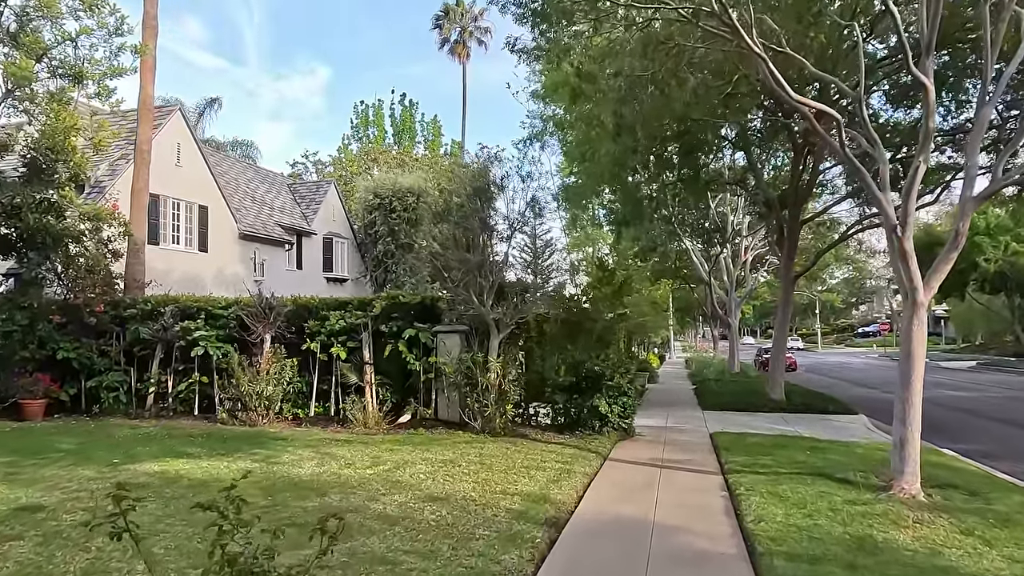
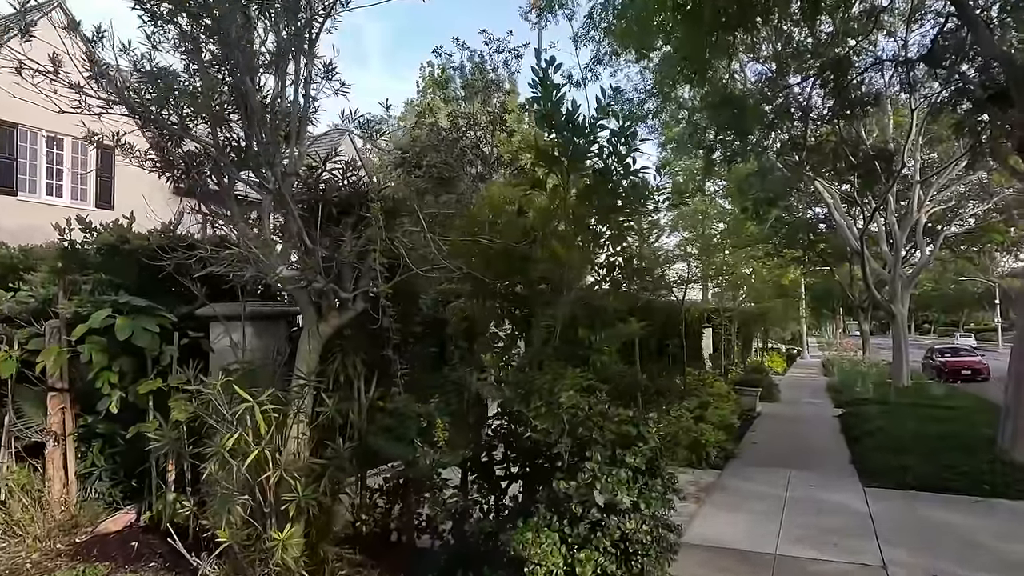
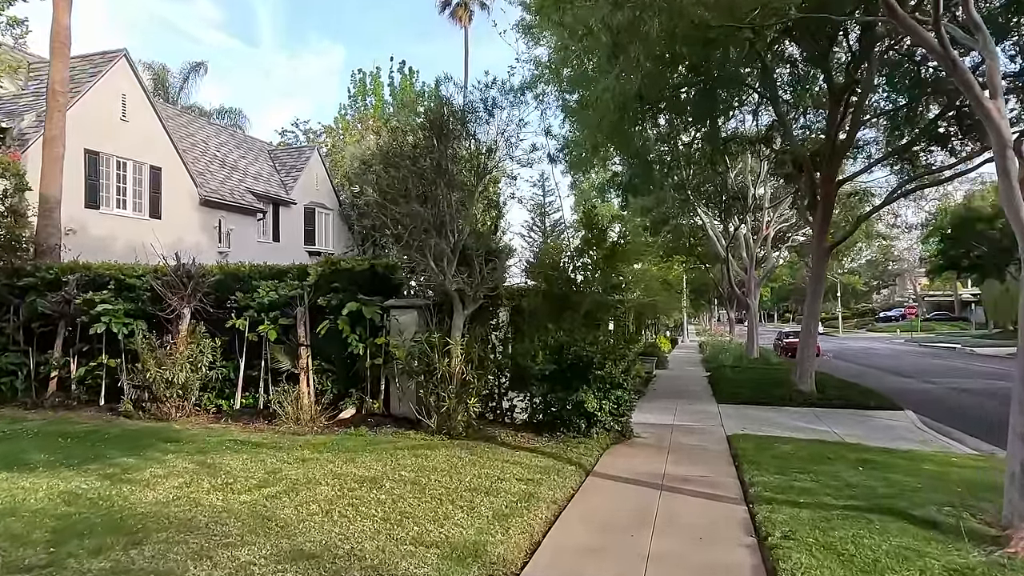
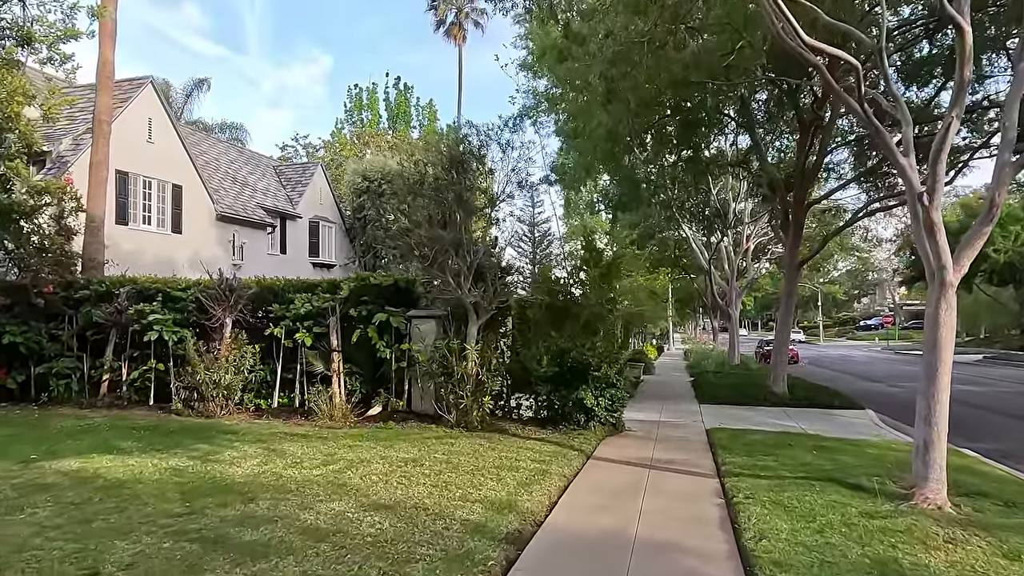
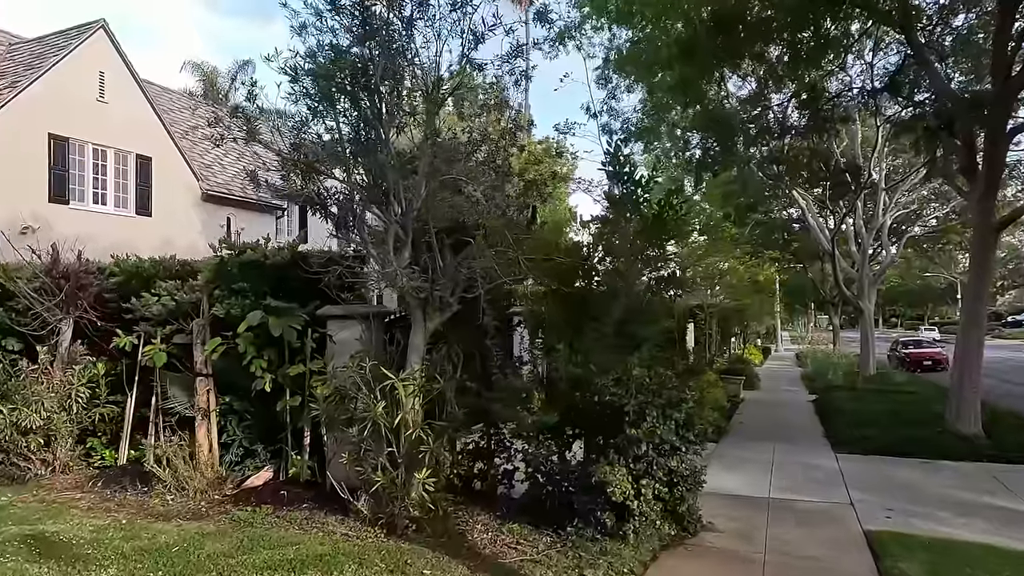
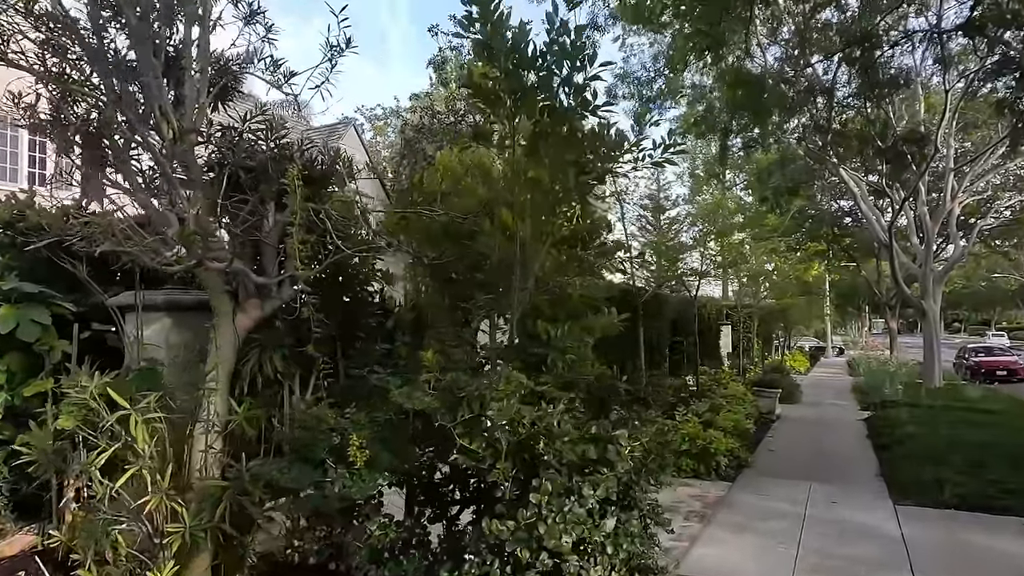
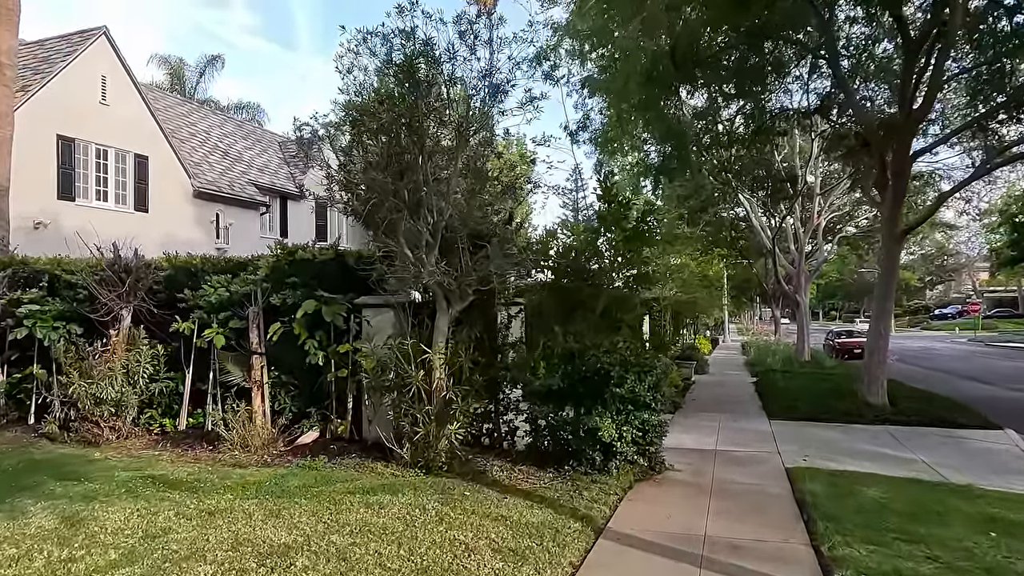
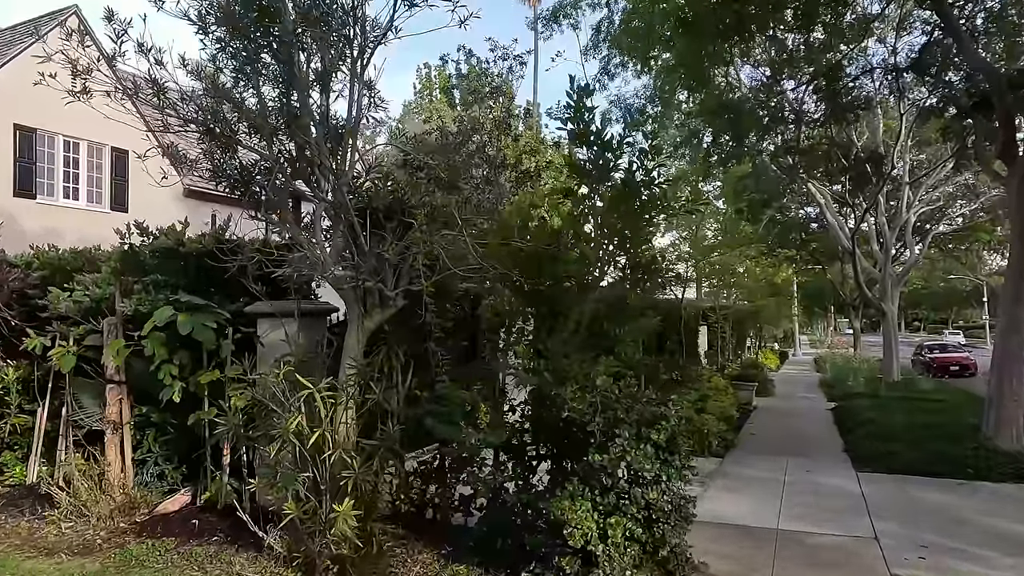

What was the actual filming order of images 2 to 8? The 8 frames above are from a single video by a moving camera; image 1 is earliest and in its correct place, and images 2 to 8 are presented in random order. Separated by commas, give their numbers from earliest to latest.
4, 3, 7, 5, 8, 2, 6
